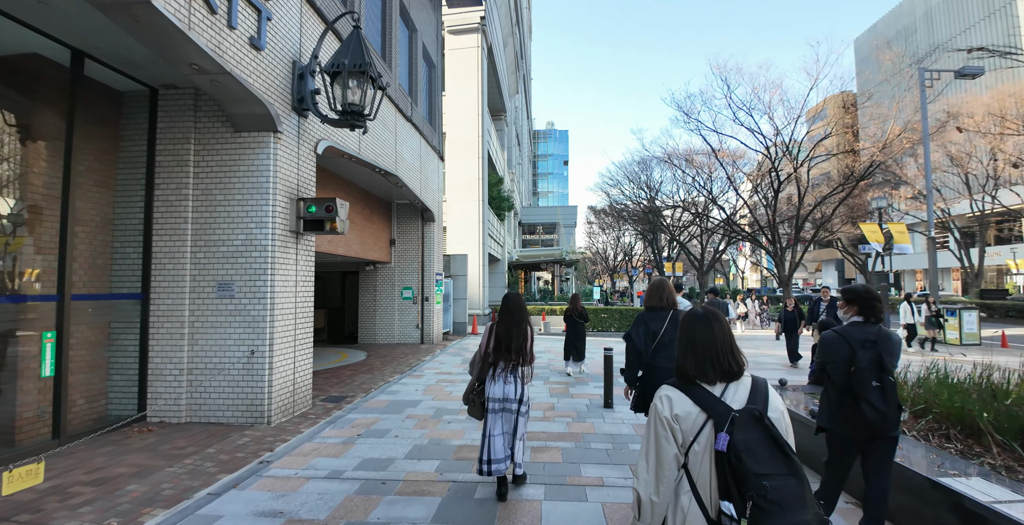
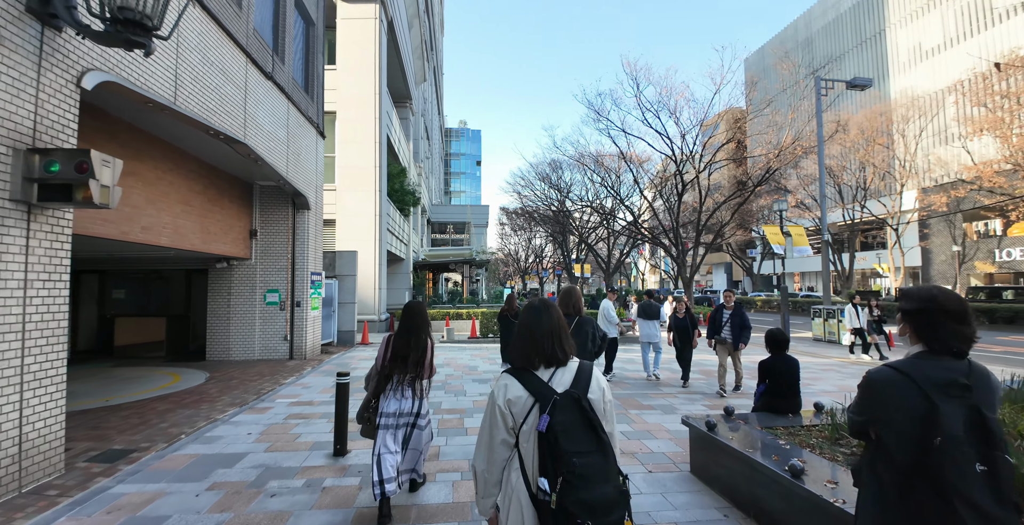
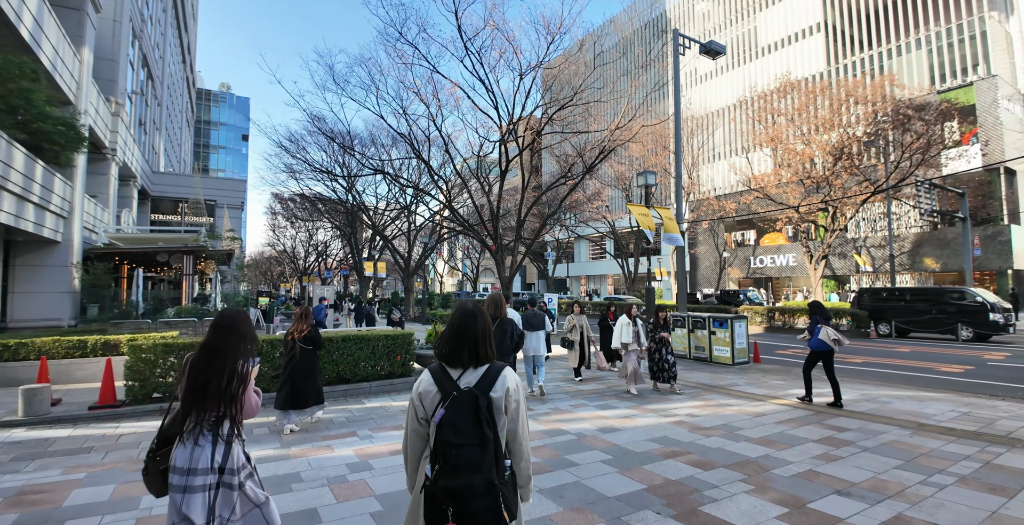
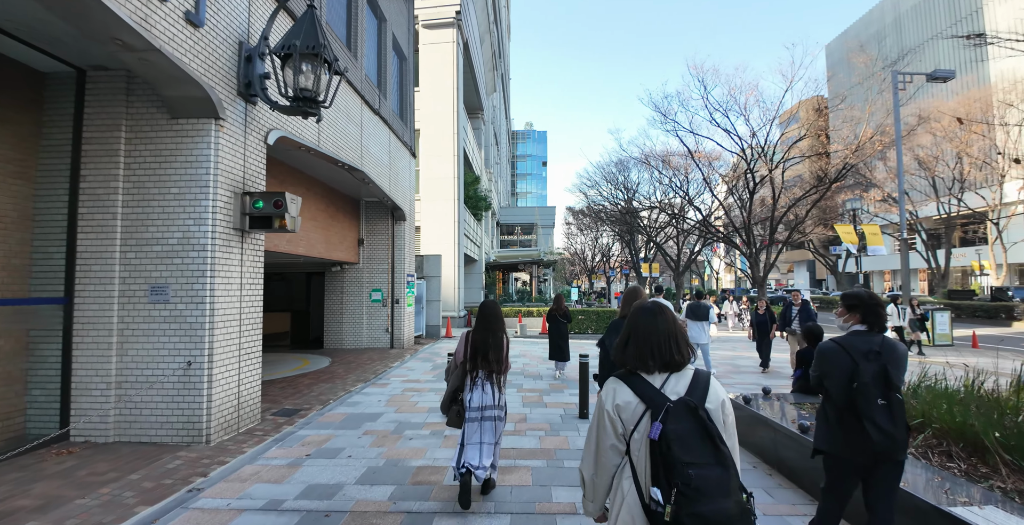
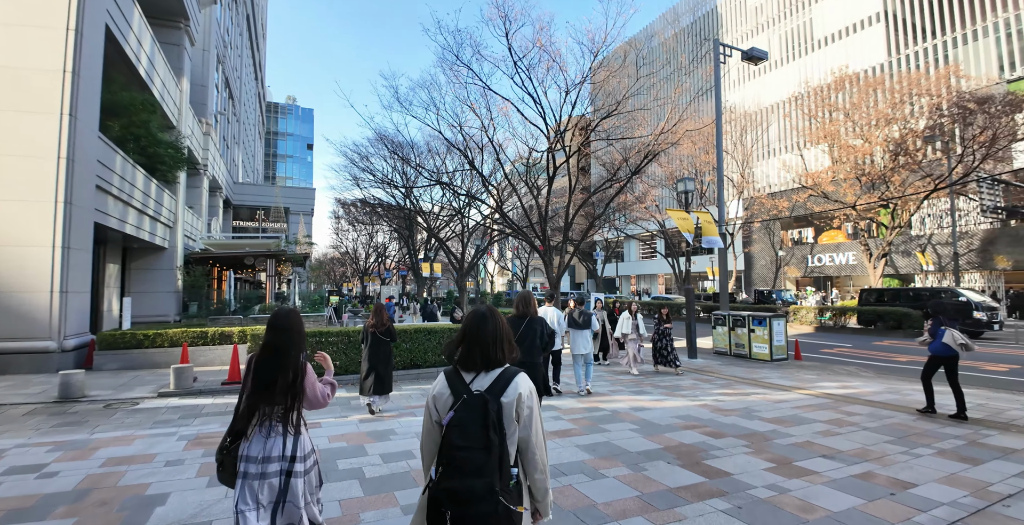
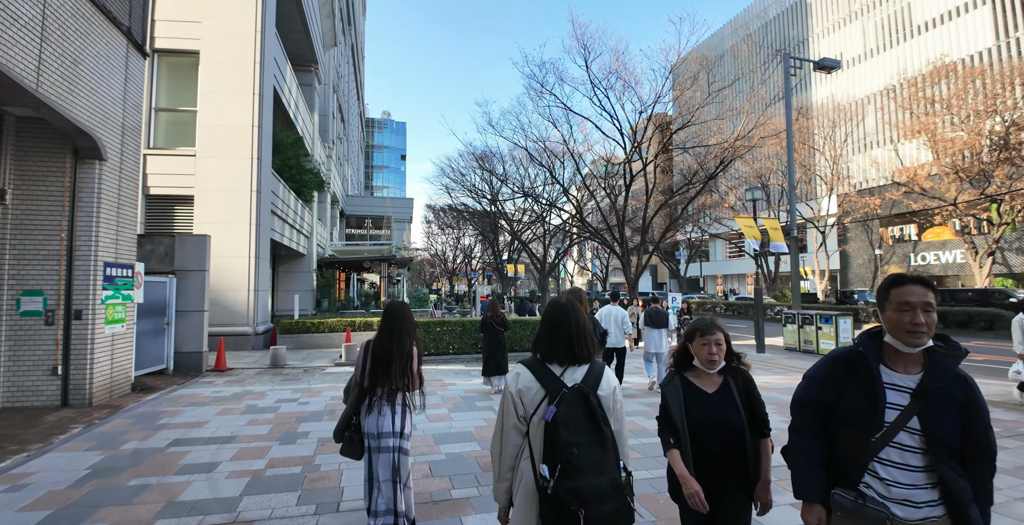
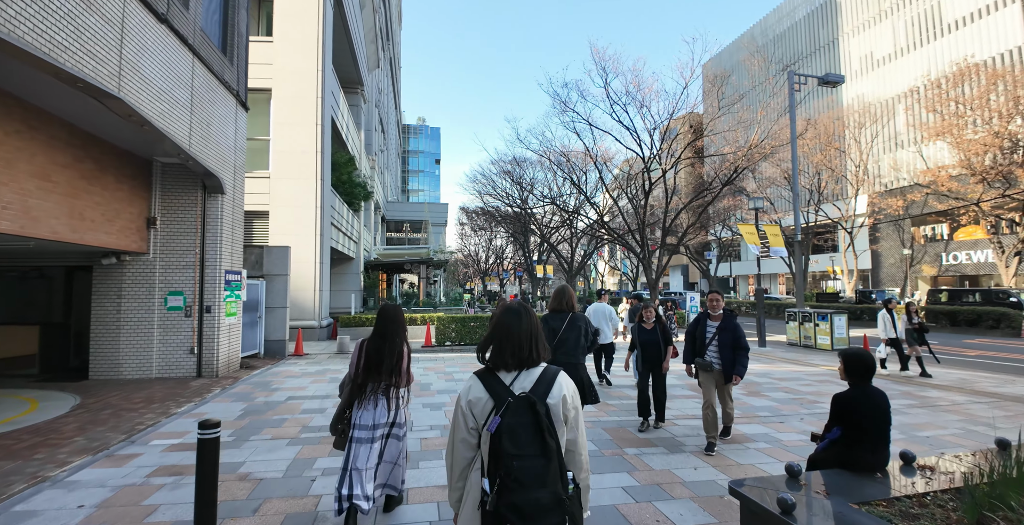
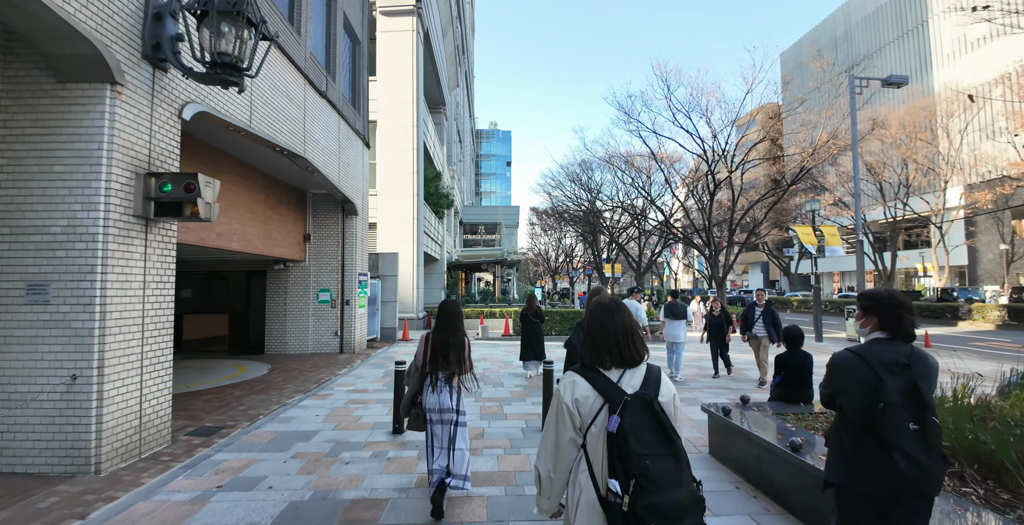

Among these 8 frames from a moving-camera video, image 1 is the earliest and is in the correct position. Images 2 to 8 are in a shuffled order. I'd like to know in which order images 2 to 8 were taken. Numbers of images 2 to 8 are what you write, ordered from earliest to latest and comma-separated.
4, 8, 2, 7, 6, 5, 3
